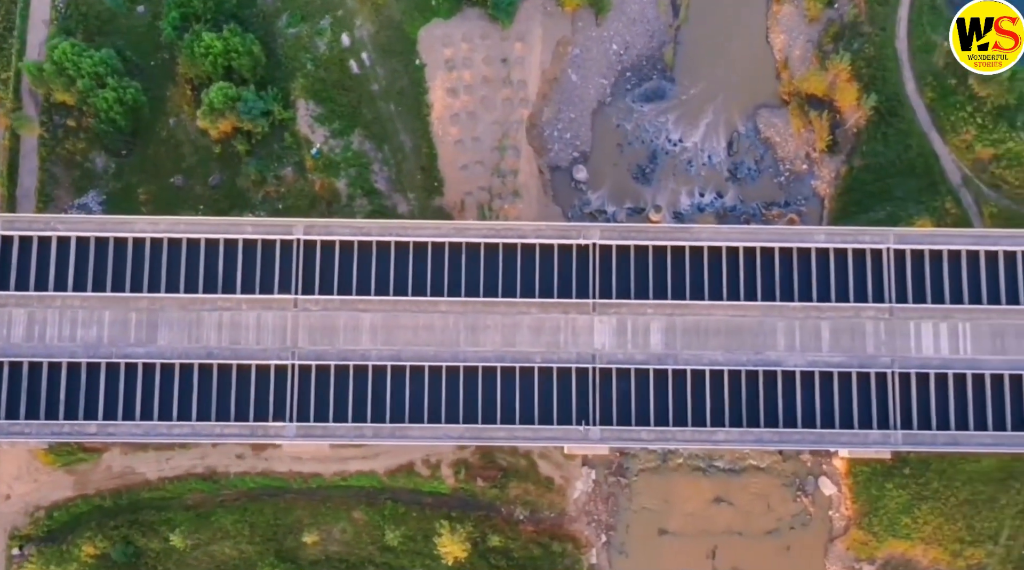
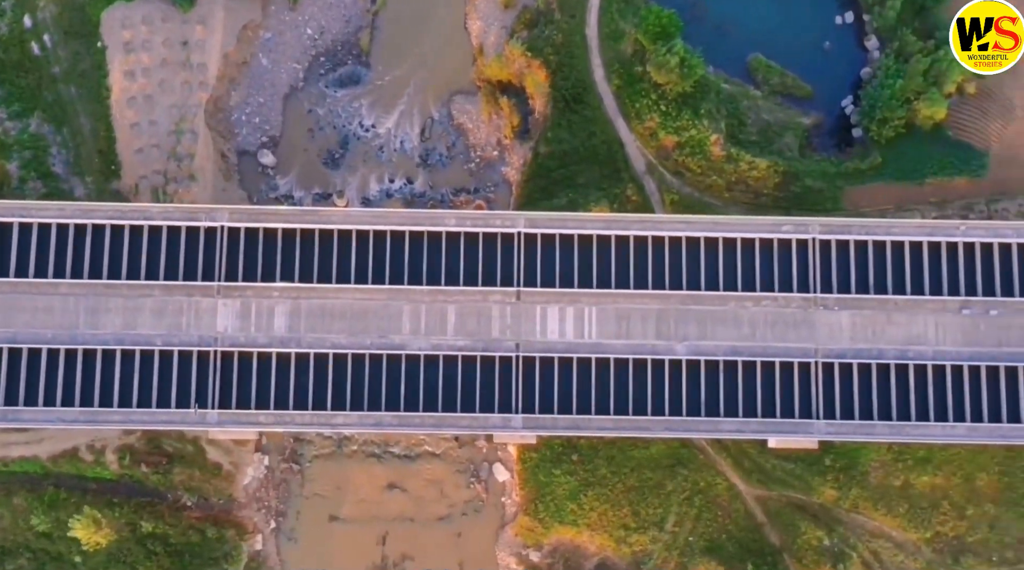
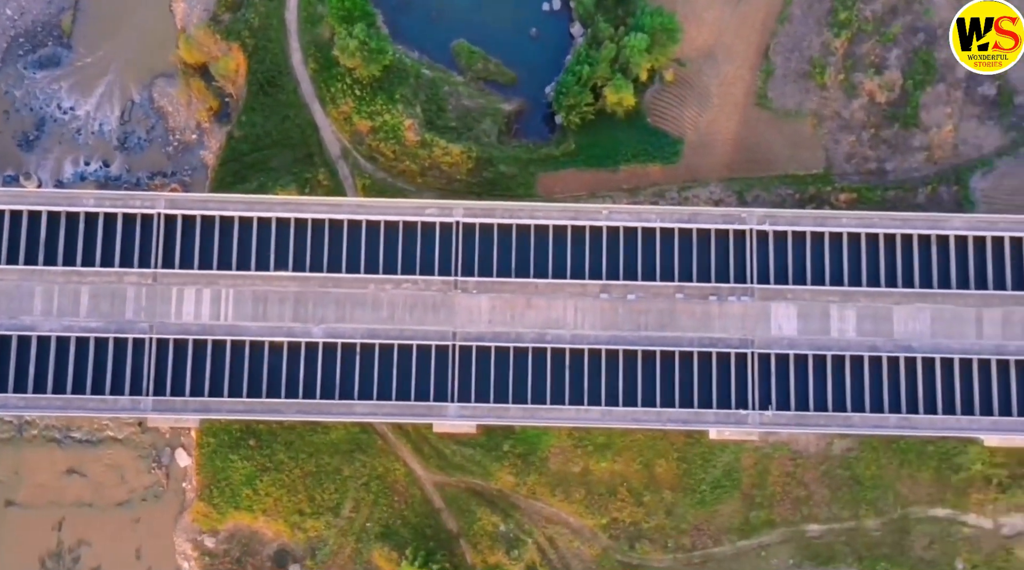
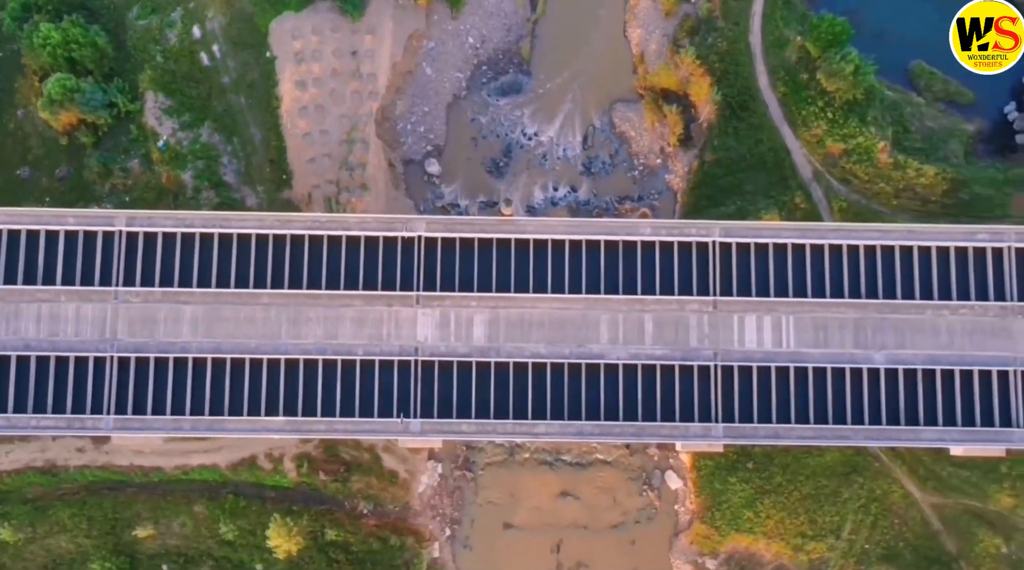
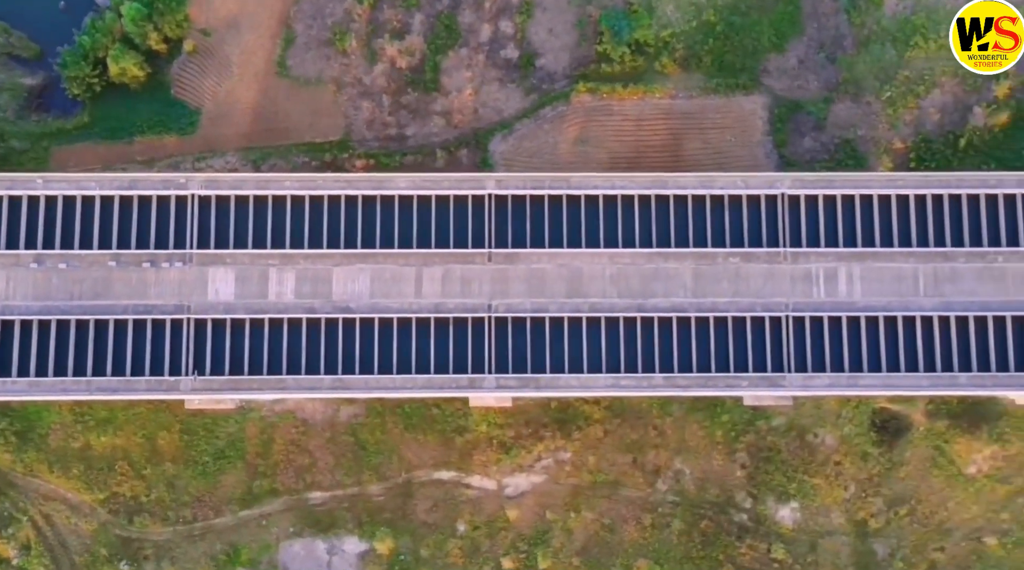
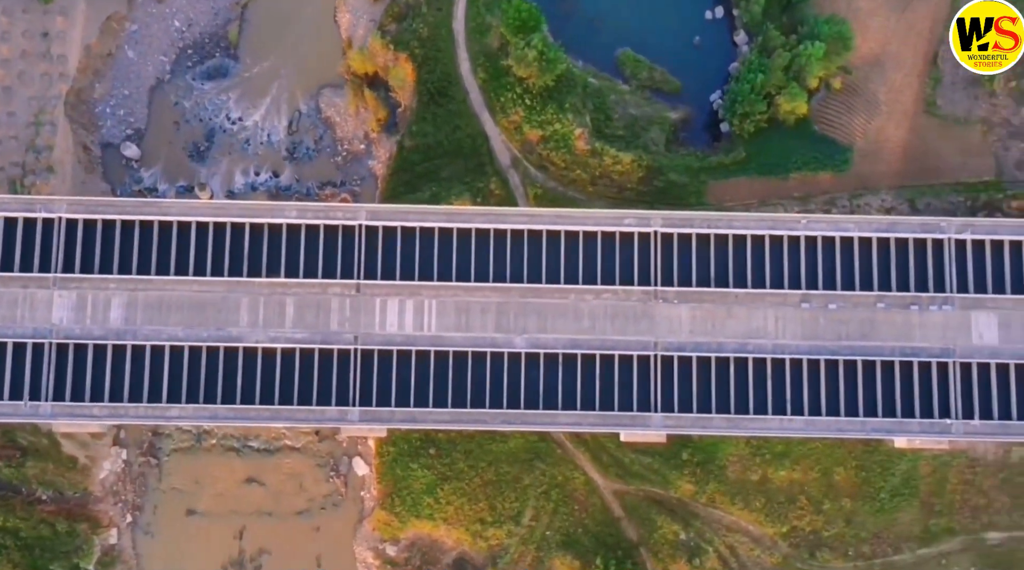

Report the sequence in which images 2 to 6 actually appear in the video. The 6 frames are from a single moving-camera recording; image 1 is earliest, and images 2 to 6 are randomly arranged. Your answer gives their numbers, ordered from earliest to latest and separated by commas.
4, 2, 6, 3, 5
